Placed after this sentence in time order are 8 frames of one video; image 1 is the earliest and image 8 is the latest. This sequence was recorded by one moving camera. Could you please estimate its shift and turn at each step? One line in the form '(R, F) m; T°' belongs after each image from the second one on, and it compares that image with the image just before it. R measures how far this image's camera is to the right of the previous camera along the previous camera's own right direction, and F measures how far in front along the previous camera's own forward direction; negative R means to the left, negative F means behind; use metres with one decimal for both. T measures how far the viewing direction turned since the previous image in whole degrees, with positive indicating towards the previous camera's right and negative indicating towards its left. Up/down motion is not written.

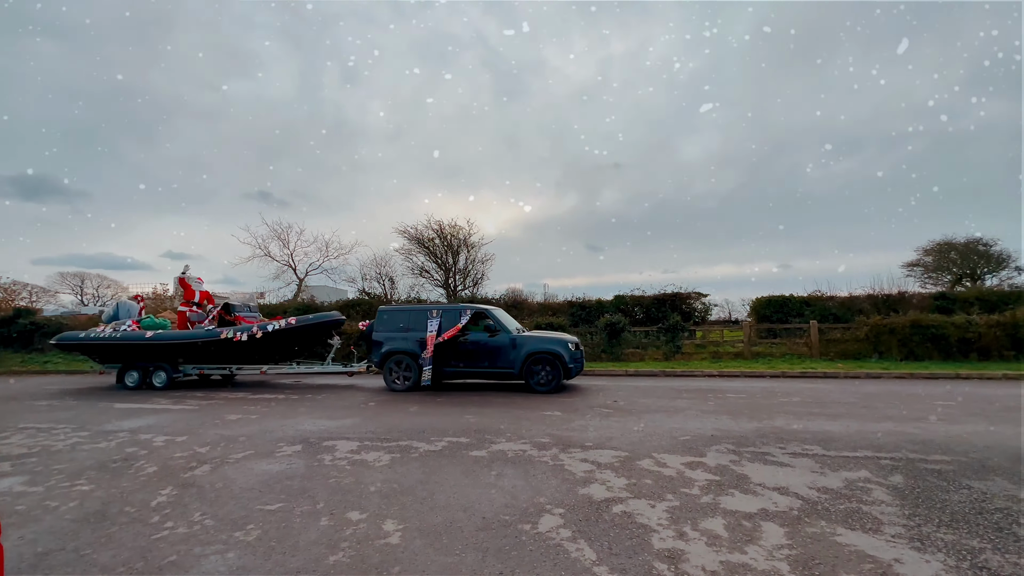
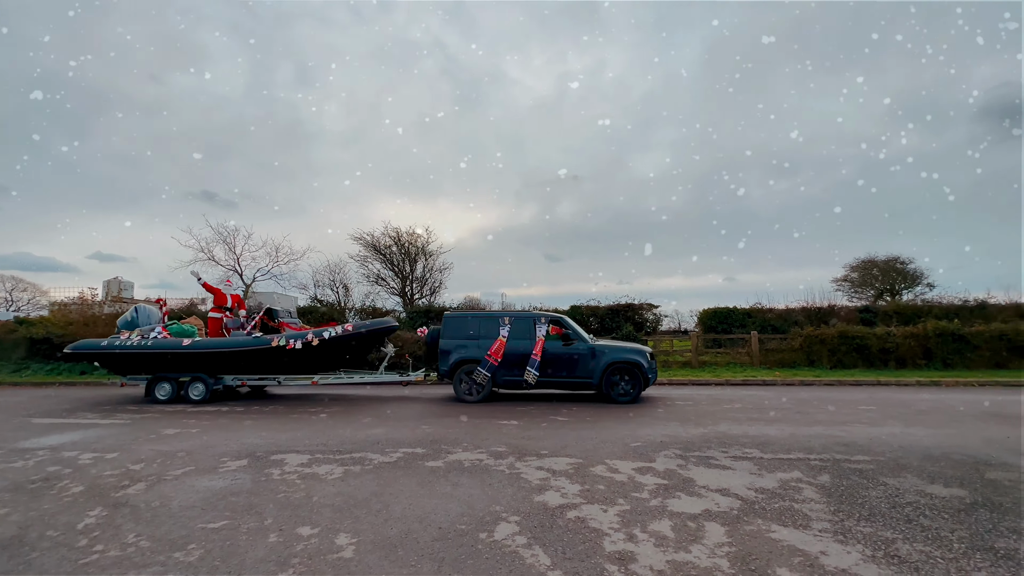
(0.0, -0.1) m; +5°
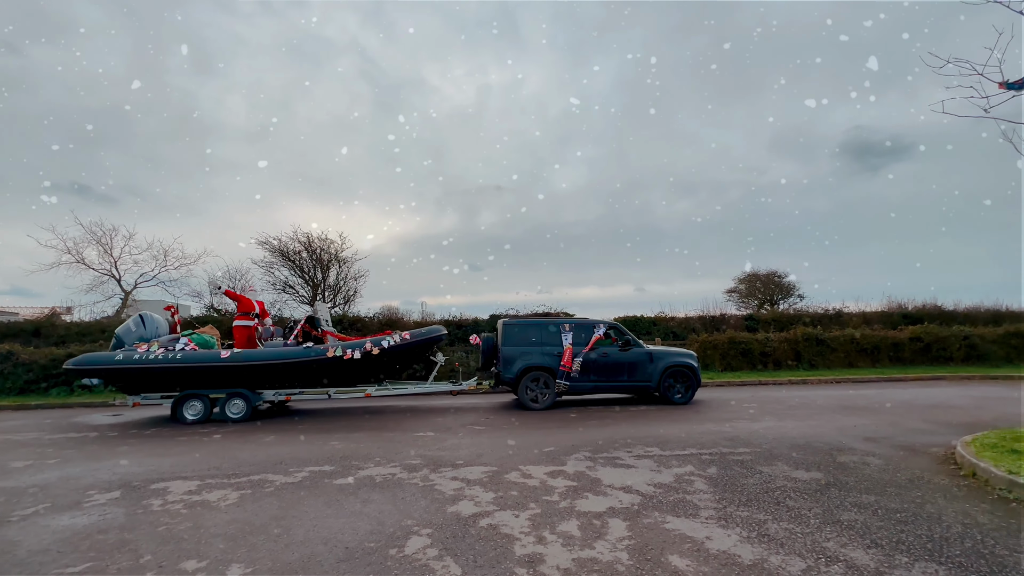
(+0.1, -0.1) m; +10°
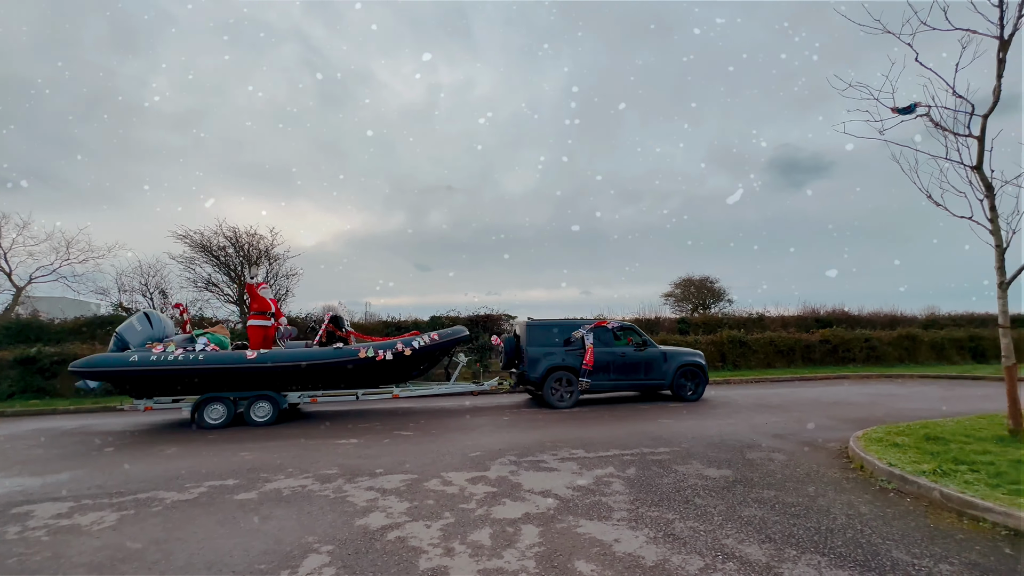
(+0.3, +0.1) m; +7°
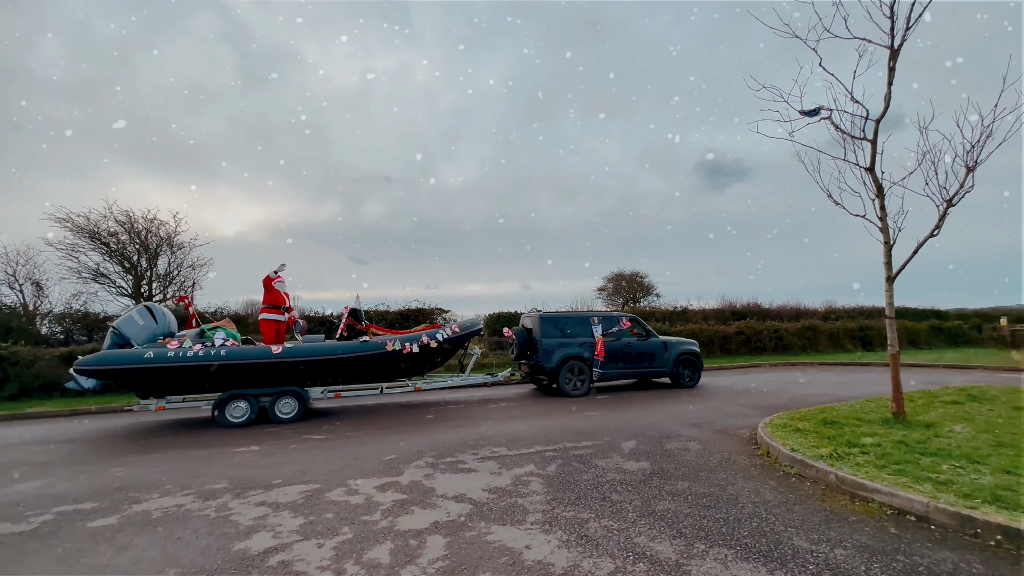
(+0.3, +0.3) m; +8°
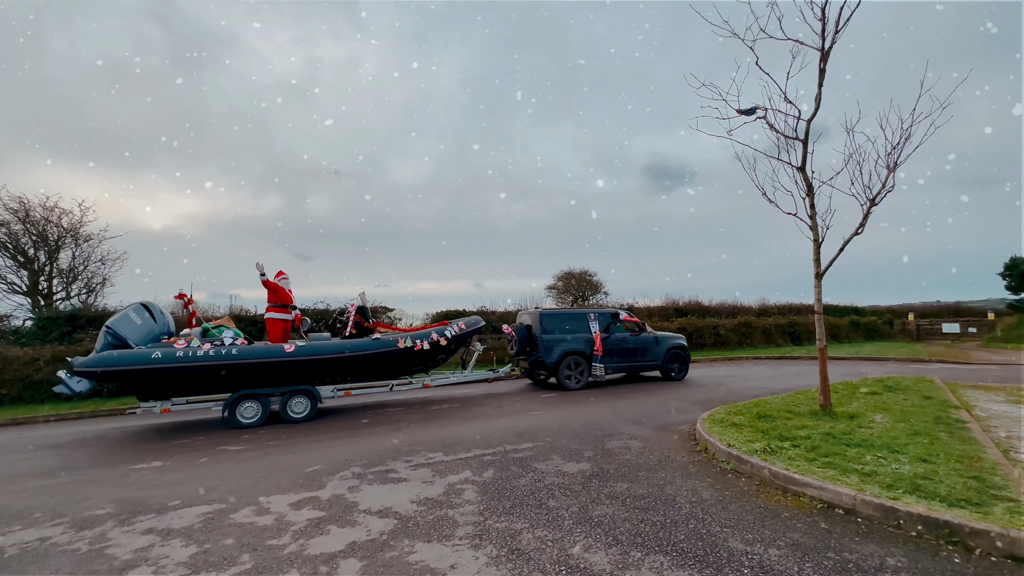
(+0.2, +0.3) m; +6°
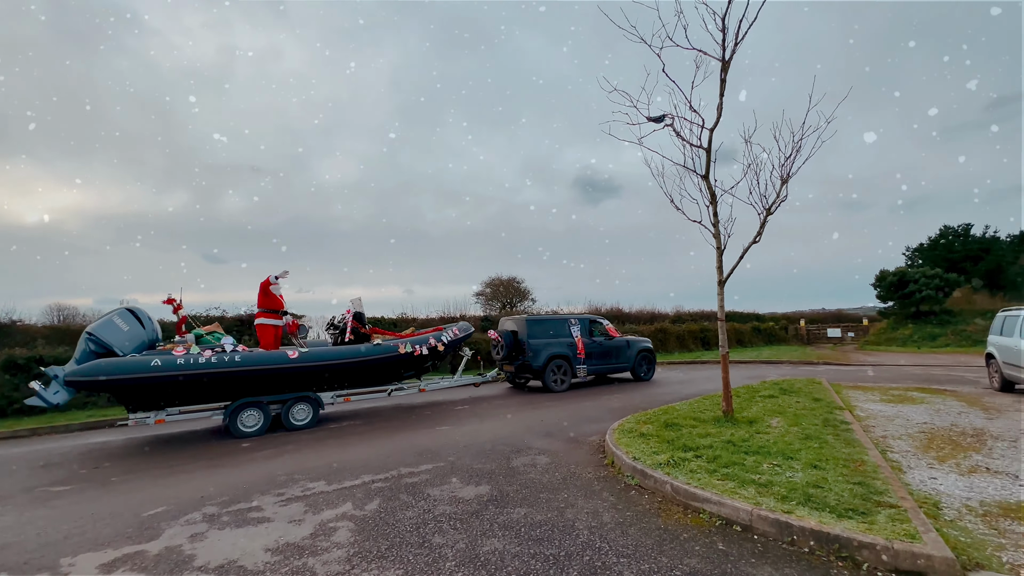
(+0.4, +0.5) m; +9°
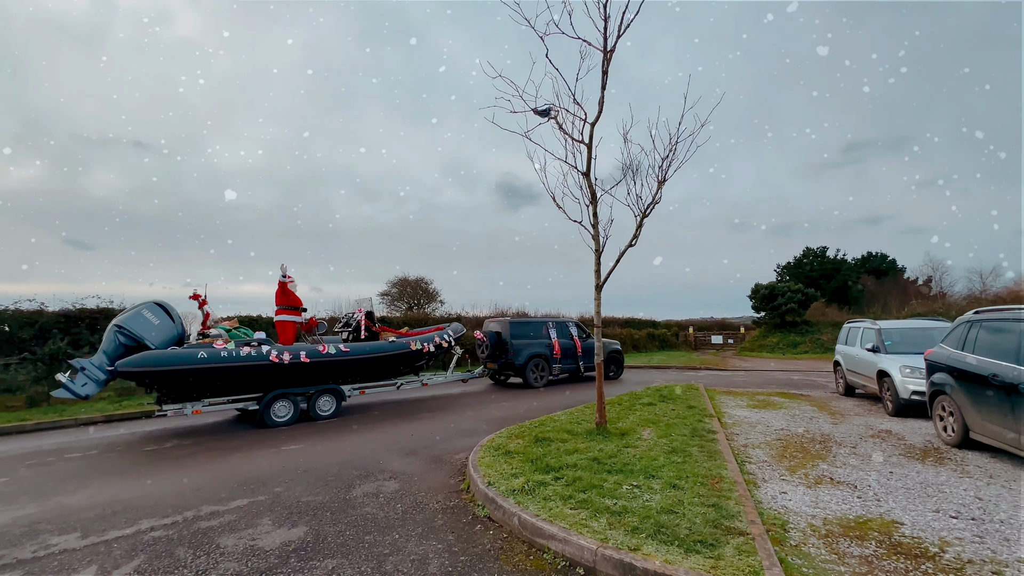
(+0.7, +0.7) m; +11°
